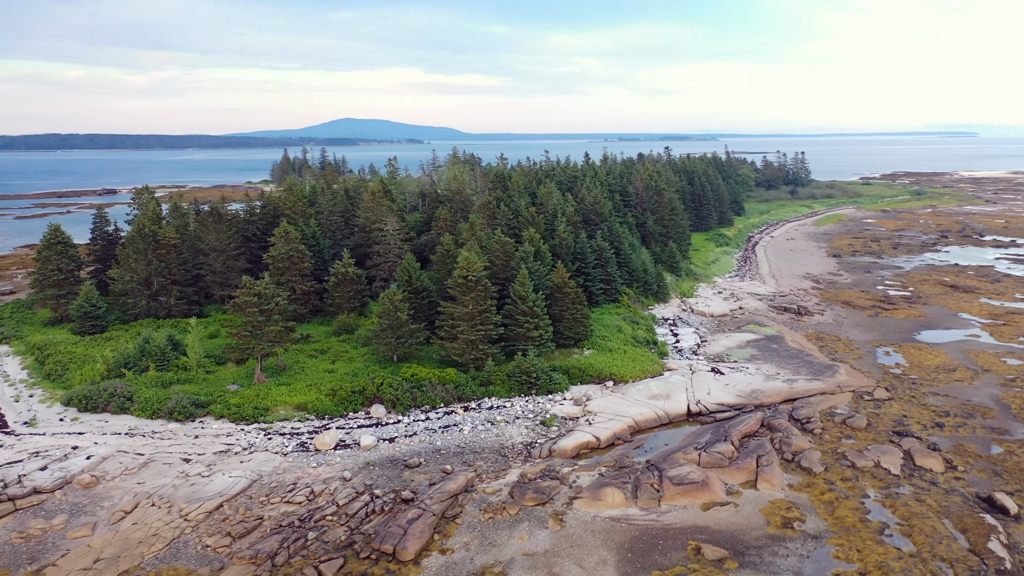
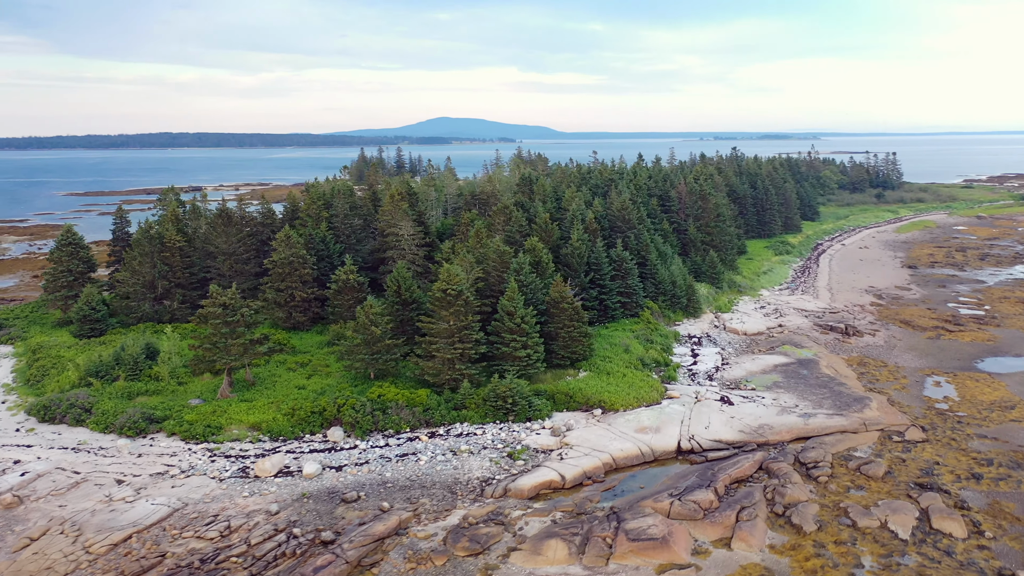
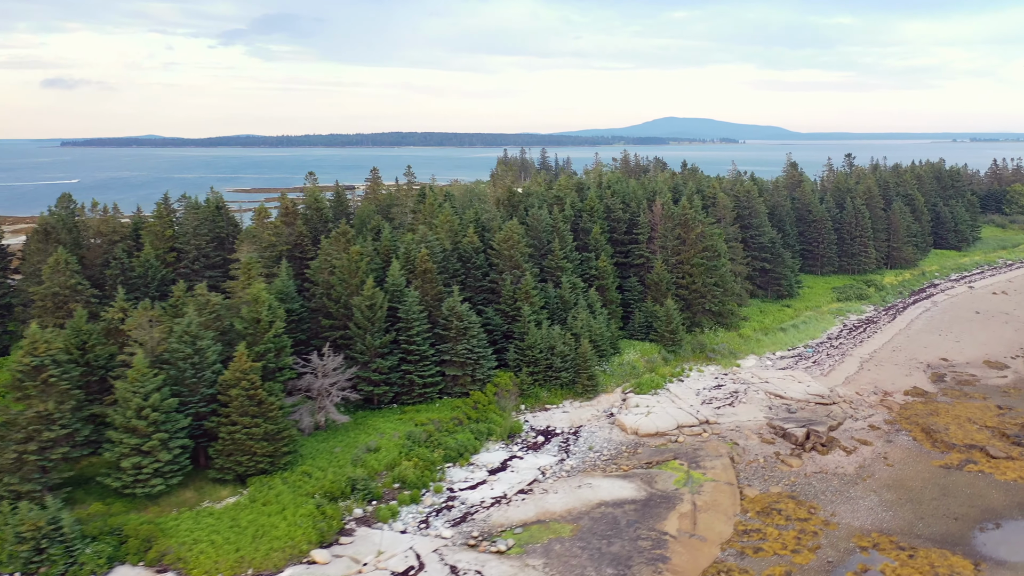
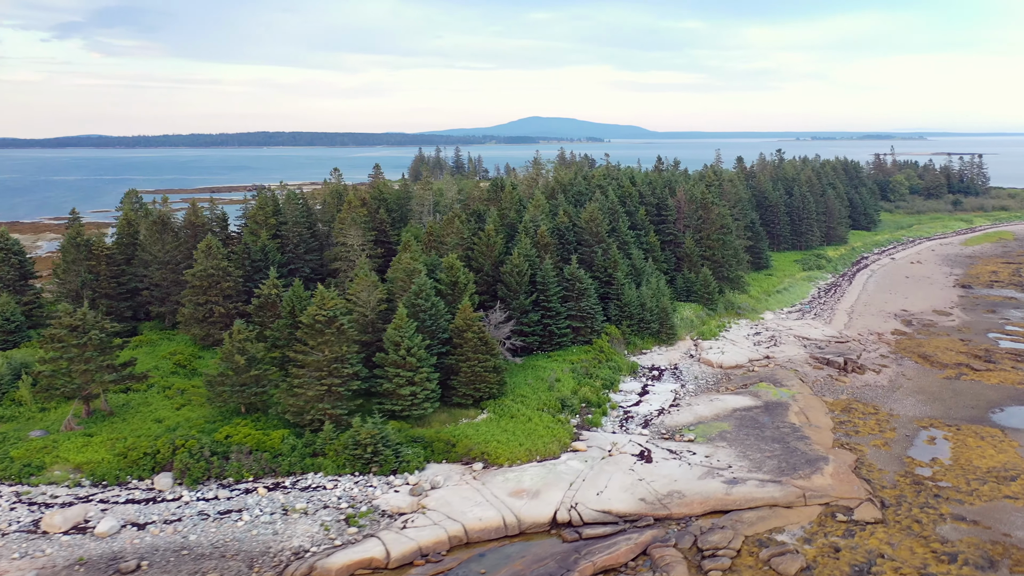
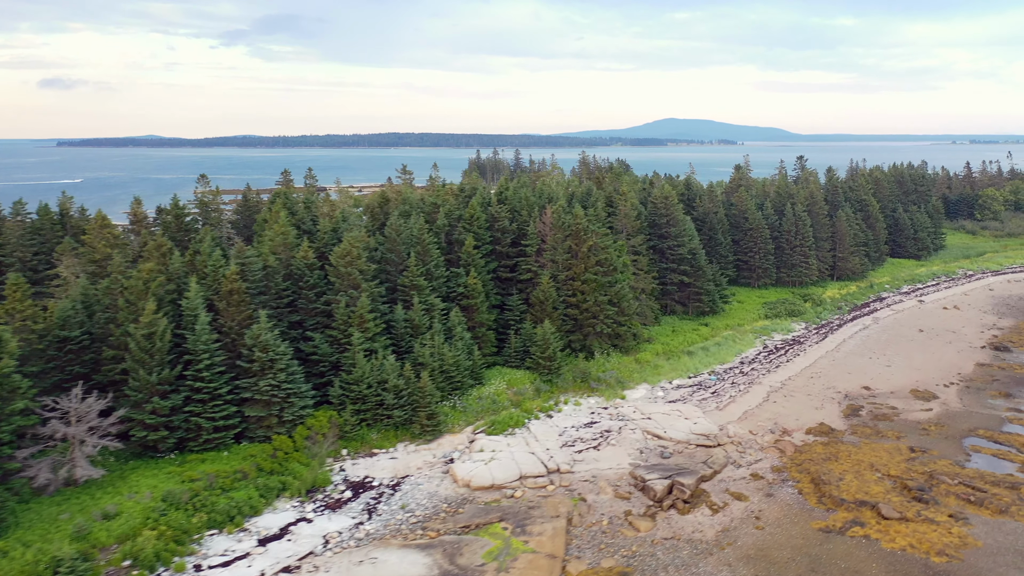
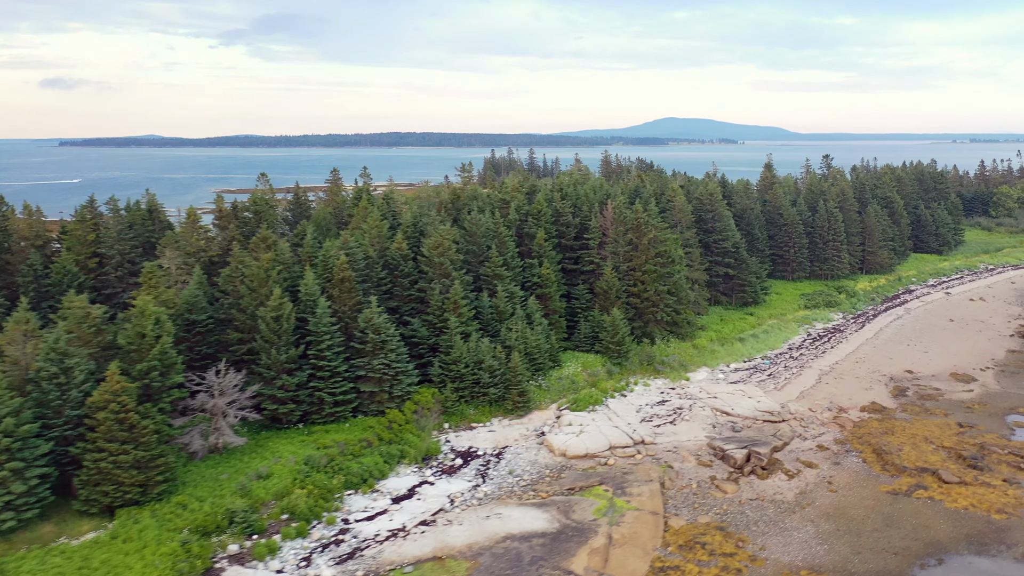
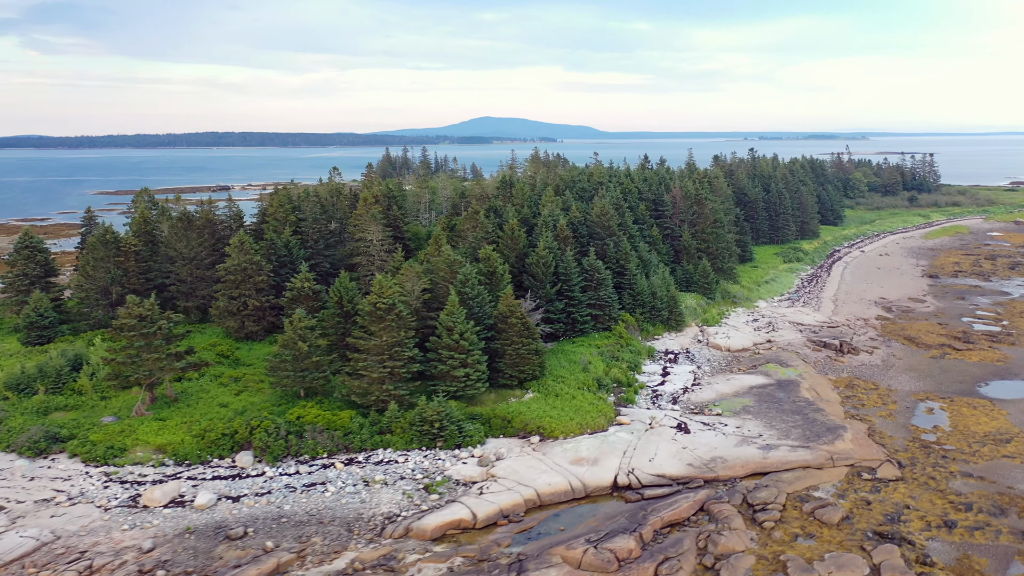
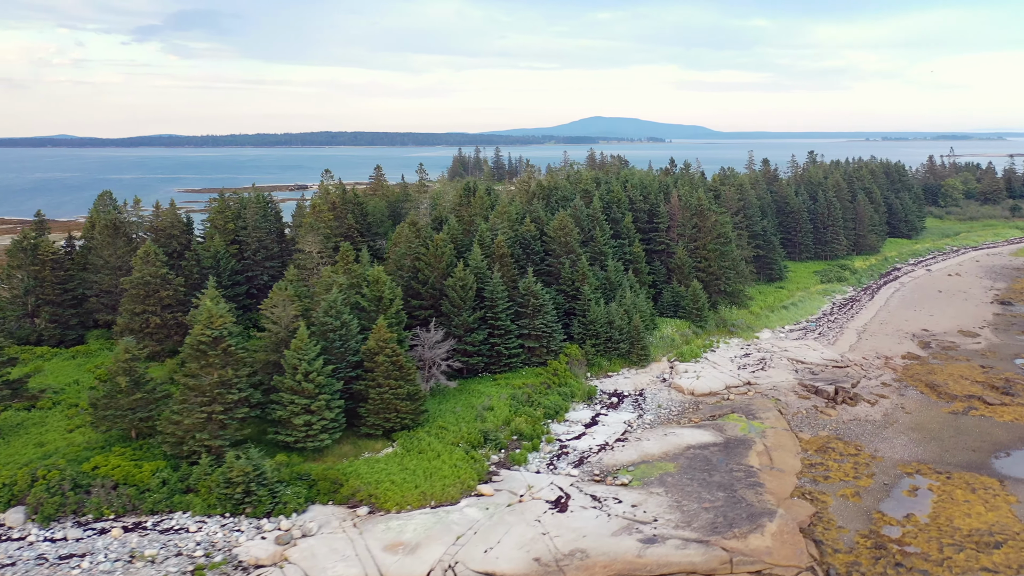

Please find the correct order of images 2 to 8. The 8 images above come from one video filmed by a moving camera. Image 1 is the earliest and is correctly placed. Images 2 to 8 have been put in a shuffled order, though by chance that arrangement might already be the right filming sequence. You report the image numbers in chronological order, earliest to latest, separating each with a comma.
2, 7, 4, 8, 3, 6, 5
